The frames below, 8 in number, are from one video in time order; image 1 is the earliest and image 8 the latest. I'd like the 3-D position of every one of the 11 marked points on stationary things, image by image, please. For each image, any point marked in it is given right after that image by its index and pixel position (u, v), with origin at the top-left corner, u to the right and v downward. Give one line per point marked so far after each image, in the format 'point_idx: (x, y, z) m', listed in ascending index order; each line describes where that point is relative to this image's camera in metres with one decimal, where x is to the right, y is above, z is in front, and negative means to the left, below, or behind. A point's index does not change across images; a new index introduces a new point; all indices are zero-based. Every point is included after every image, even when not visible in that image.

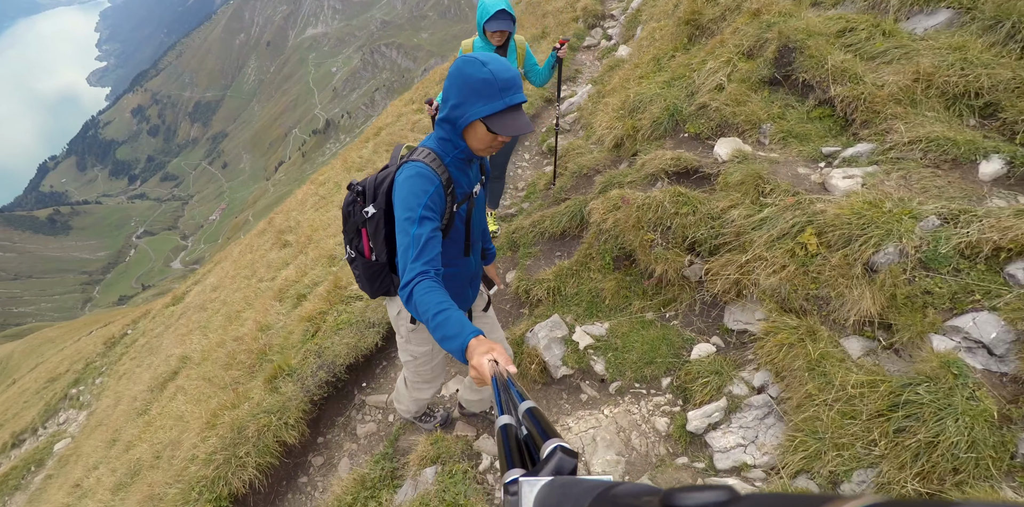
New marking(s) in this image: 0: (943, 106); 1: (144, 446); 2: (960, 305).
0: (+5.6, +1.9, +6.7) m
1: (-8.4, -4.4, +12.0) m
2: (+4.1, -0.5, +4.8) m
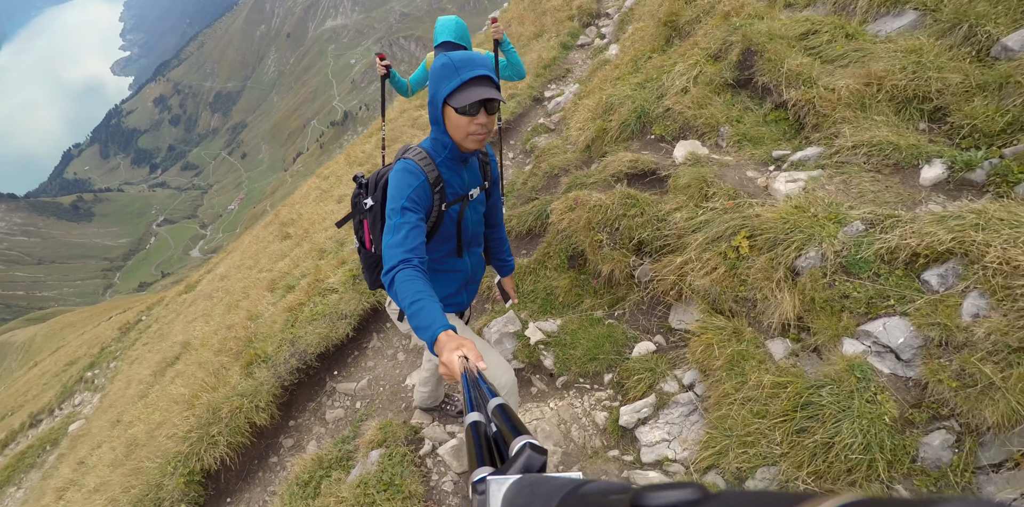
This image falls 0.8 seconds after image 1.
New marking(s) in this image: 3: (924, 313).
0: (+5.0, +1.8, +6.7) m
1: (-9.0, -4.2, +12.4) m
2: (+3.3, -0.5, +4.8) m
3: (+3.5, -0.5, +4.5) m
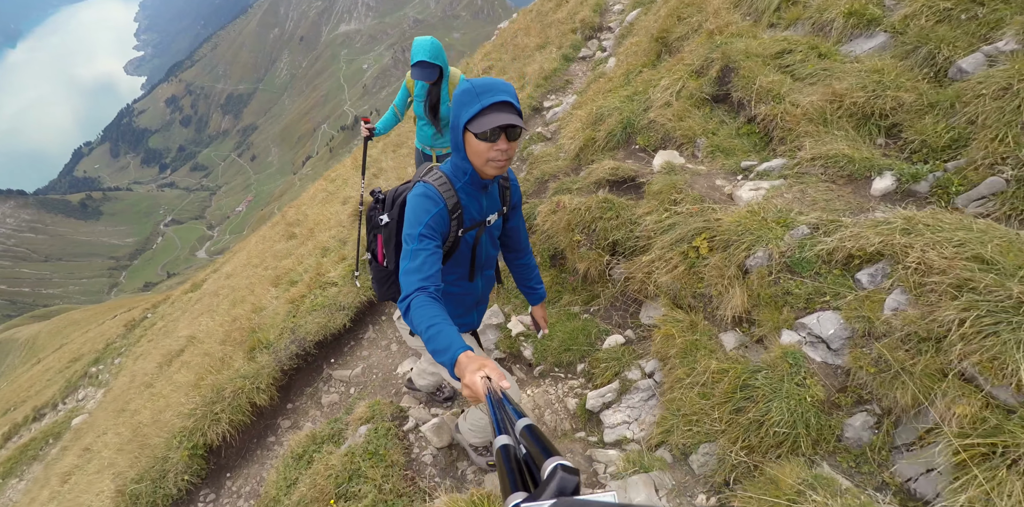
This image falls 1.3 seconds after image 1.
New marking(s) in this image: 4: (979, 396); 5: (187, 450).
0: (+4.8, +1.8, +7.2) m
1: (-9.3, -4.0, +13.0) m
2: (+3.1, -0.5, +5.4) m
3: (+3.3, -0.5, +5.0) m
4: (+3.6, -1.1, +4.0) m
5: (-5.1, -3.1, +8.3) m
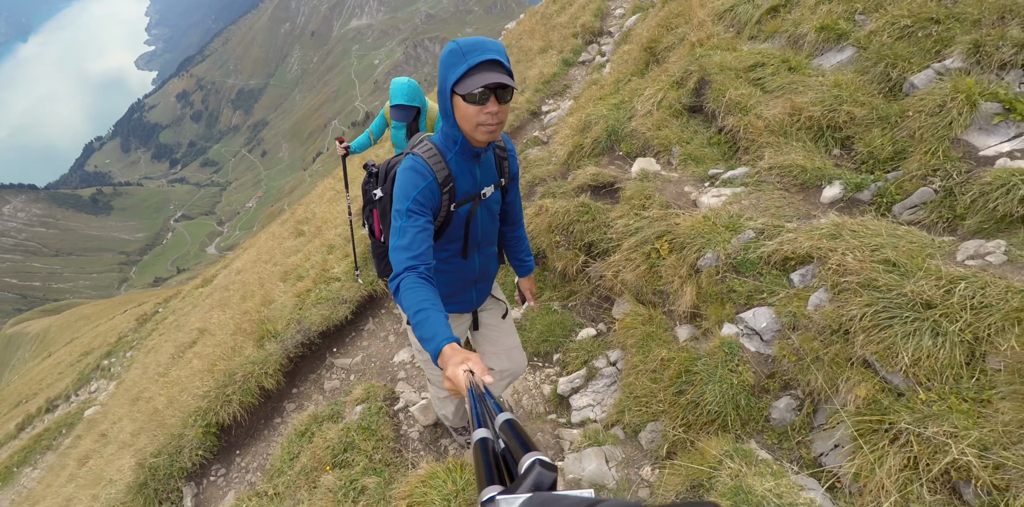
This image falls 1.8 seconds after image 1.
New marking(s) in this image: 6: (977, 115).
0: (+4.5, +1.7, +7.9) m
1: (-9.5, -3.8, +14.0) m
2: (+2.7, -0.5, +6.0) m
3: (+2.9, -0.5, +5.7) m
4: (+3.3, -1.1, +4.6) m
5: (-5.4, -3.0, +9.2) m
6: (+5.7, +1.7, +6.4) m
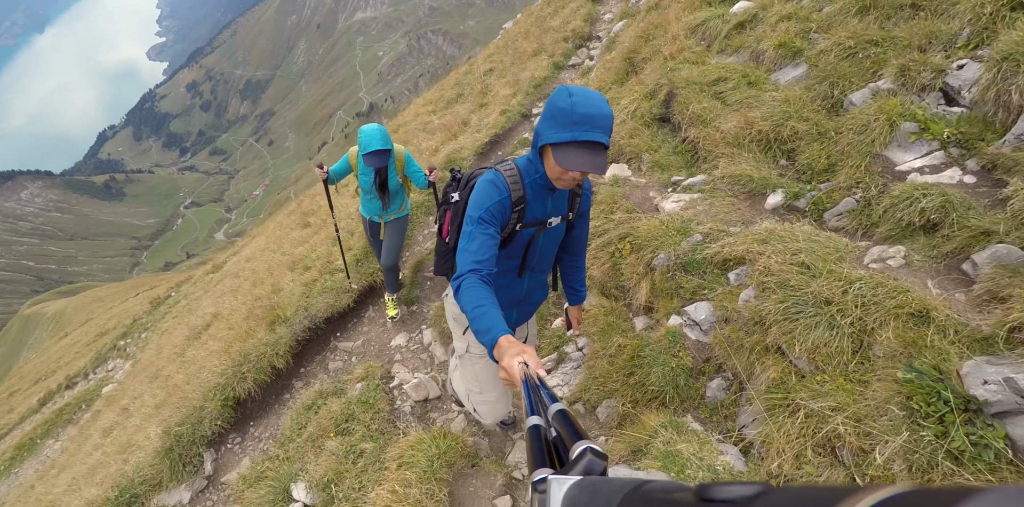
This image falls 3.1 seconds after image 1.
0: (+4.2, +1.7, +8.8) m
1: (-9.8, -3.6, +15.1) m
2: (+2.4, -0.6, +7.0) m
3: (+2.6, -0.6, +6.7) m
4: (+2.9, -1.2, +5.6) m
5: (-5.7, -2.9, +10.2) m
6: (+5.4, +1.7, +7.3) m
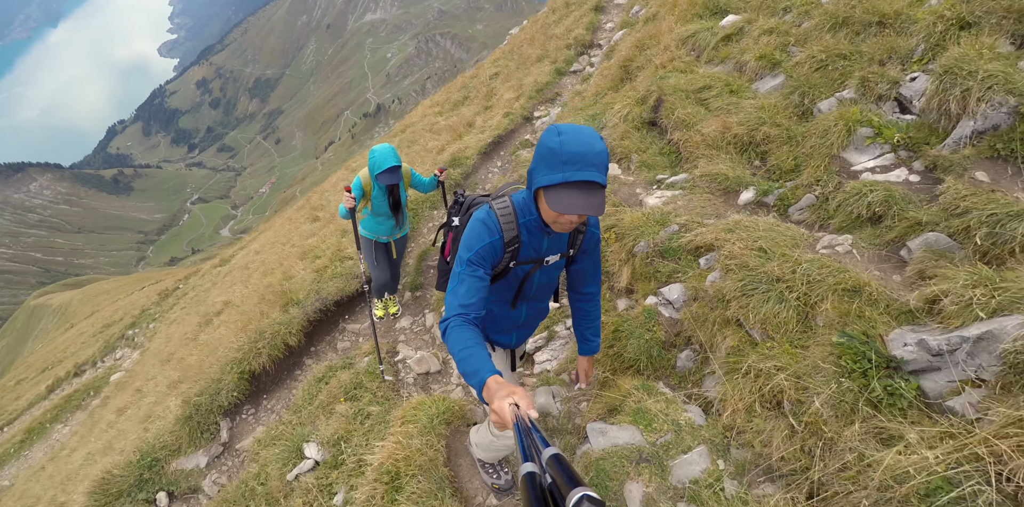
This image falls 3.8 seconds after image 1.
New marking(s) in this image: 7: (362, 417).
0: (+4.2, +1.9, +9.6) m
1: (-9.9, -3.2, +15.9) m
2: (+2.4, -0.4, +7.8) m
3: (+2.5, -0.4, +7.5) m
4: (+2.8, -1.0, +6.4) m
5: (-5.8, -2.6, +11.1) m
6: (+5.3, +1.8, +8.2) m
7: (-2.4, -2.7, +8.5) m
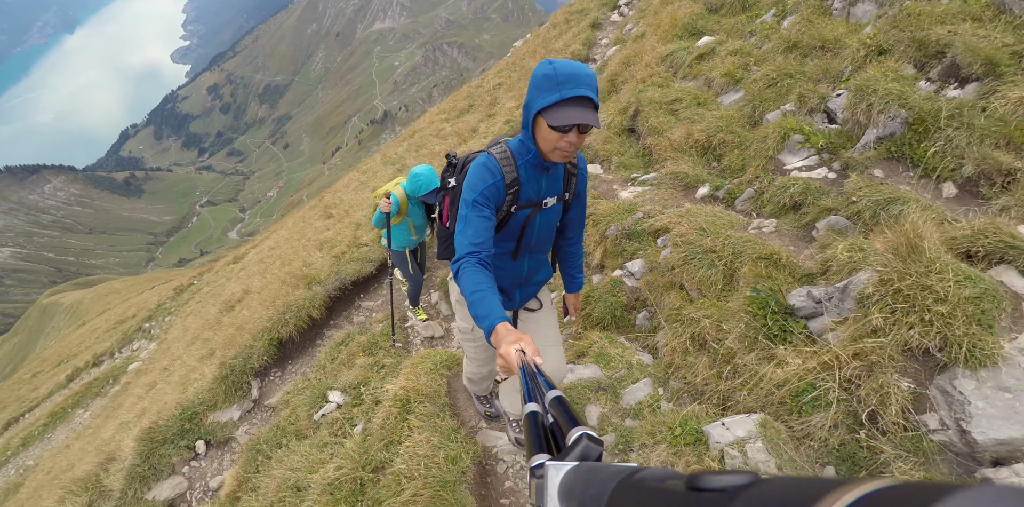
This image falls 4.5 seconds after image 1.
0: (+4.1, +2.2, +11.3) m
1: (-10.0, -2.8, +17.6) m
2: (+2.2, 0.0, +9.5) m
3: (+2.4, 0.0, +9.2) m
4: (+2.7, -0.6, +8.1) m
5: (-6.0, -2.2, +12.8) m
6: (+5.2, +2.1, +9.9) m
7: (-2.6, -2.3, +10.2) m
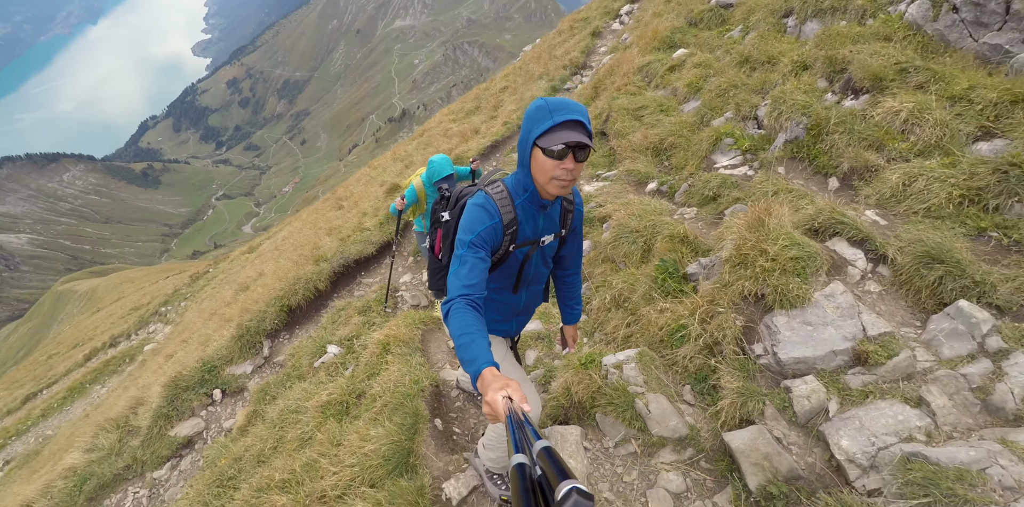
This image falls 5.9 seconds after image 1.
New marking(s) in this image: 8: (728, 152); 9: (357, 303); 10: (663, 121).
0: (+3.5, +2.5, +13.1) m
1: (-10.6, -2.0, +19.7) m
2: (+1.5, +0.4, +11.3) m
3: (+1.7, +0.4, +11.0) m
4: (+1.9, -0.2, +9.9) m
5: (-6.7, -1.5, +14.7) m
6: (+4.6, +2.4, +11.6) m
7: (-3.4, -1.7, +12.1) m
8: (+4.7, +2.2, +11.4) m
9: (-4.1, -1.3, +13.7) m
10: (+3.9, +3.5, +13.7) m
